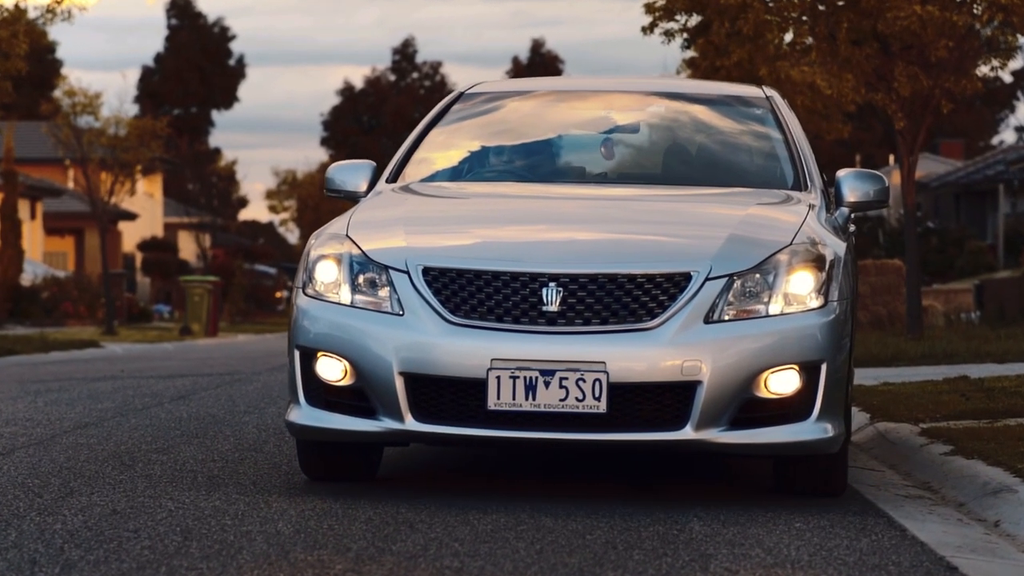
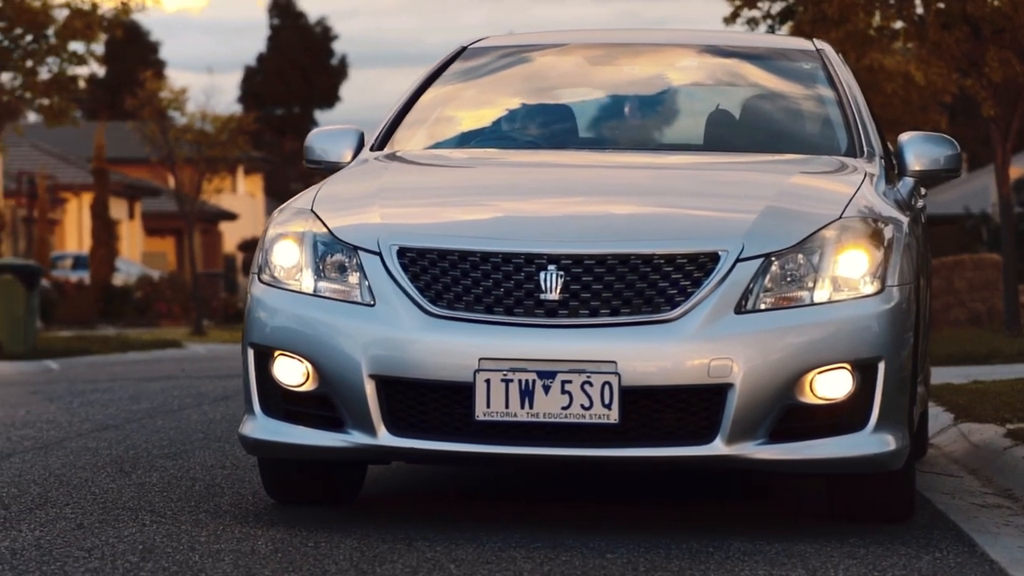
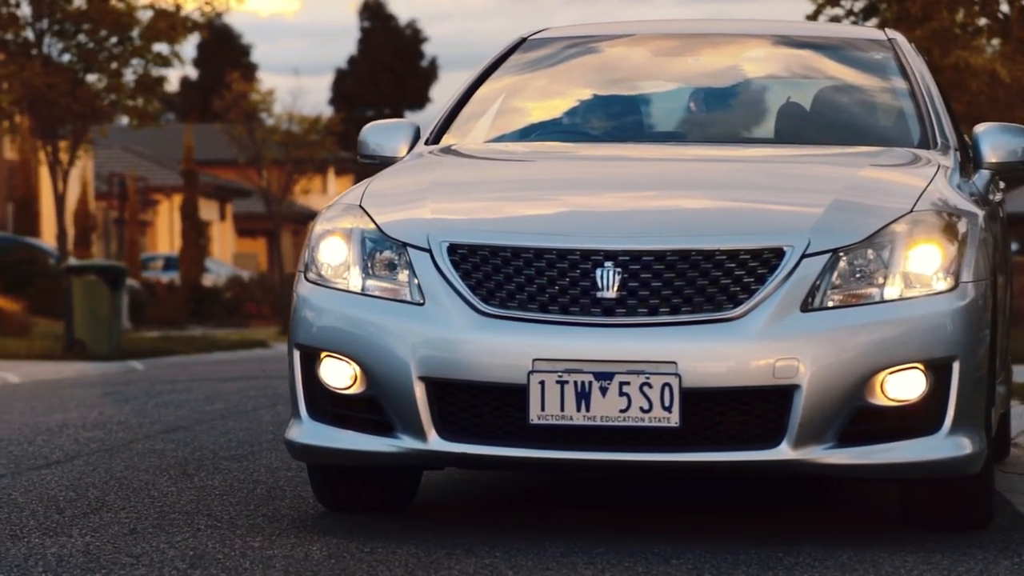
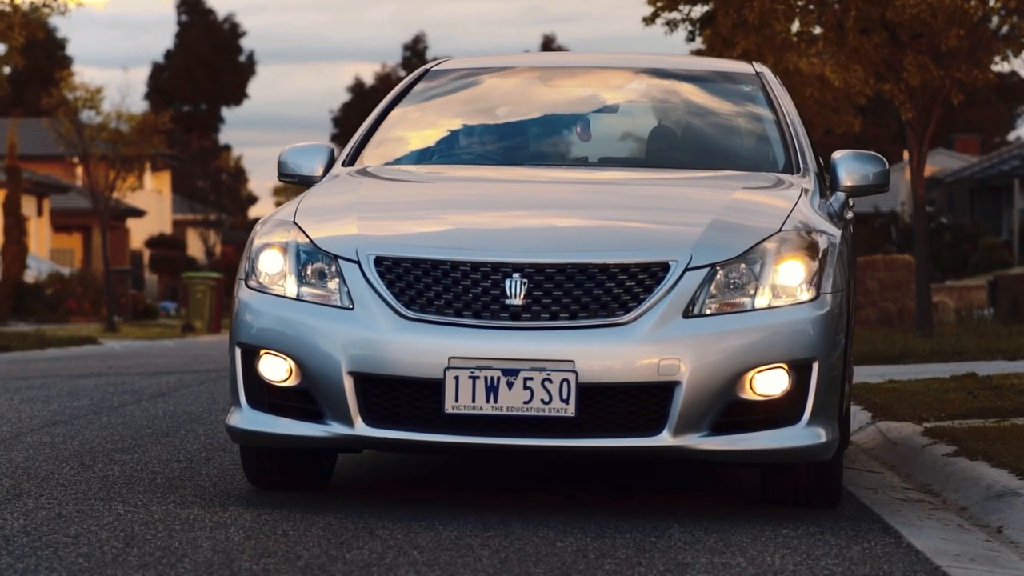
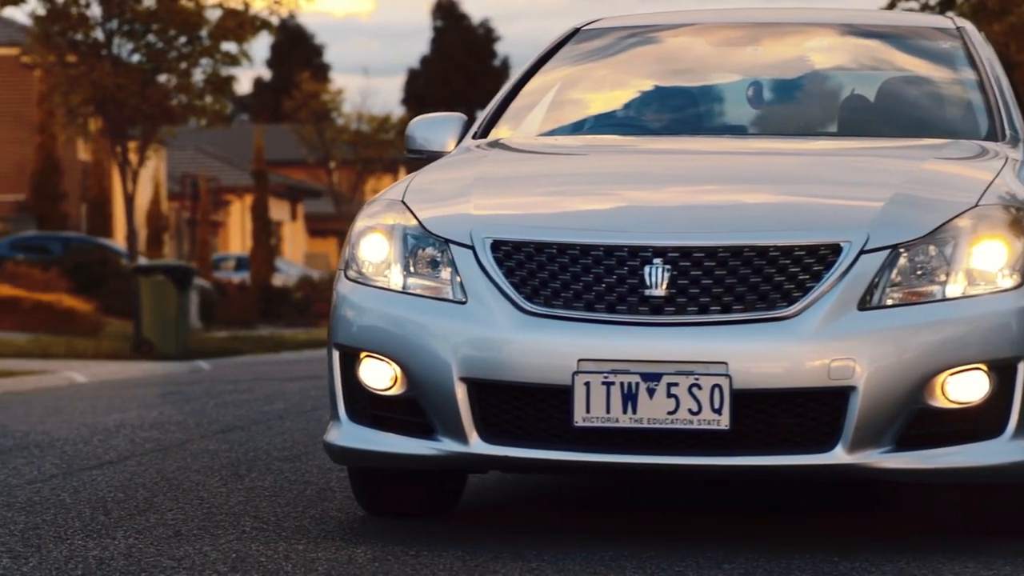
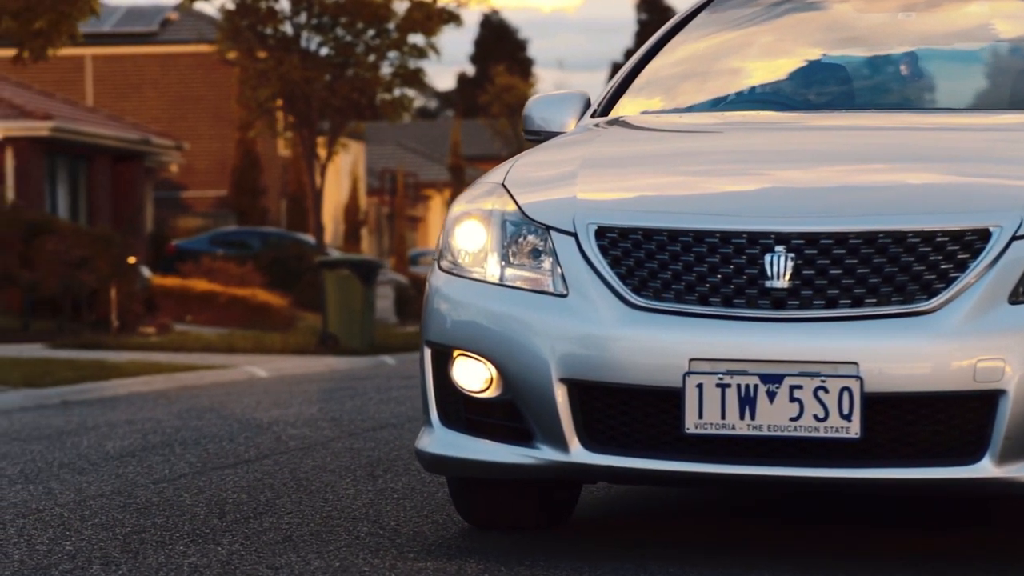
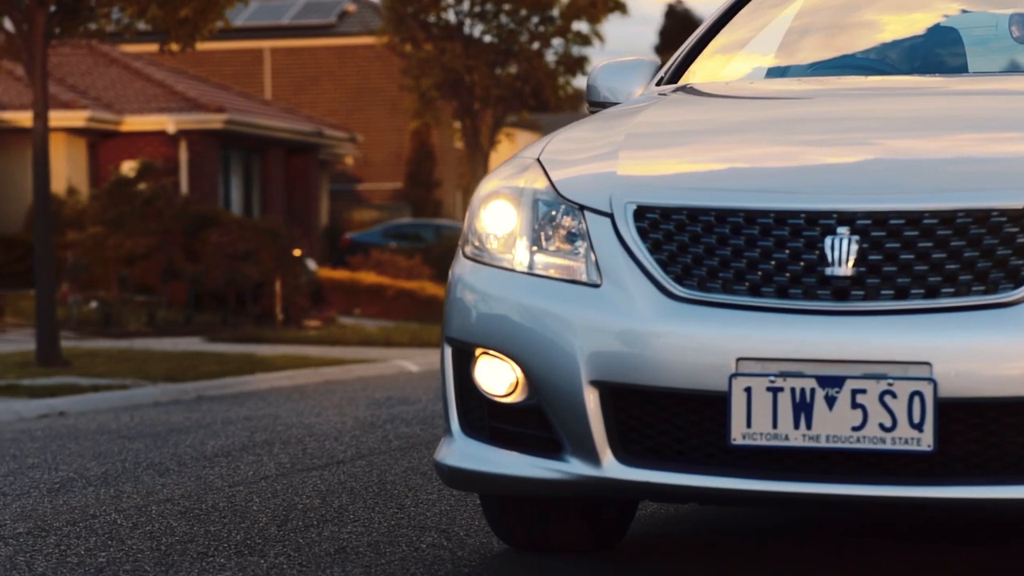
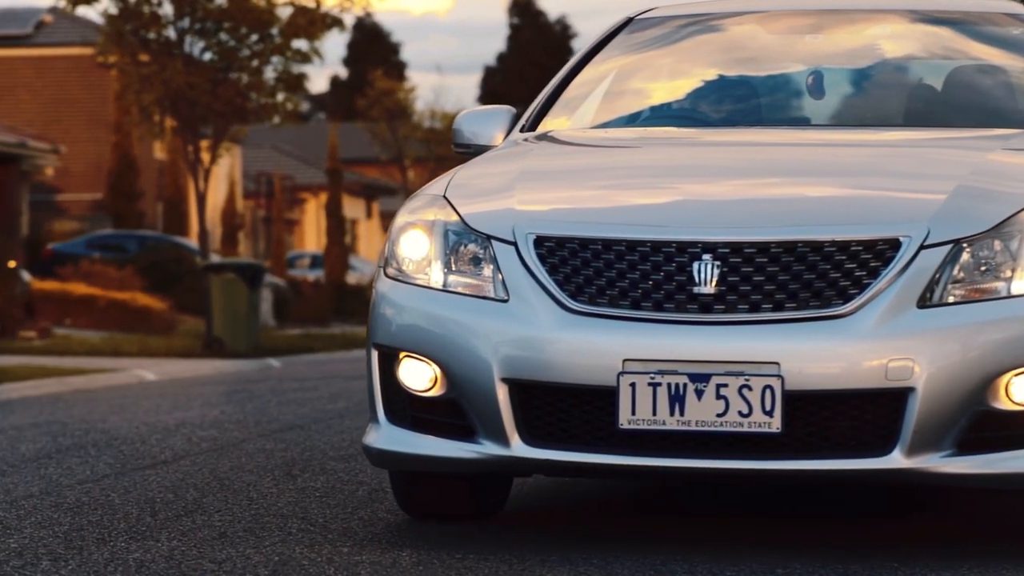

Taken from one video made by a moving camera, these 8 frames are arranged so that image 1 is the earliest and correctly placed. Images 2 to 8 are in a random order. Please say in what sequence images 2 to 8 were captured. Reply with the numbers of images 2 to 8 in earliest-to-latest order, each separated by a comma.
4, 2, 3, 5, 8, 6, 7
